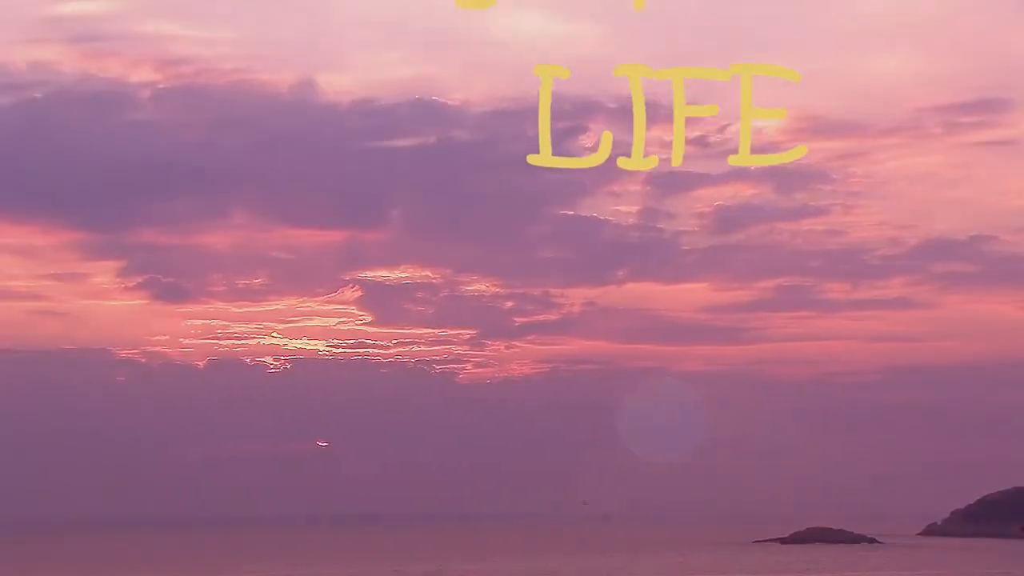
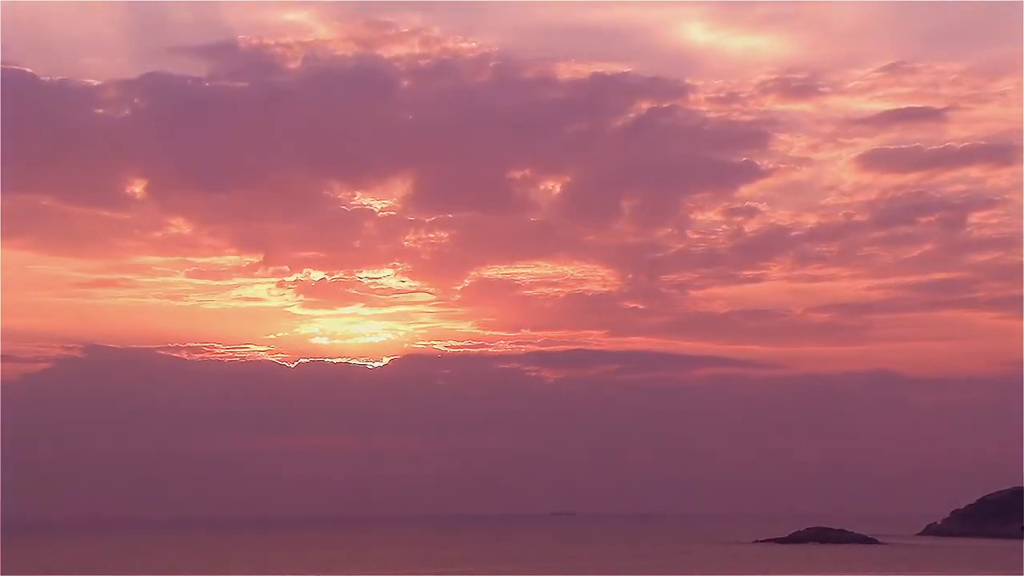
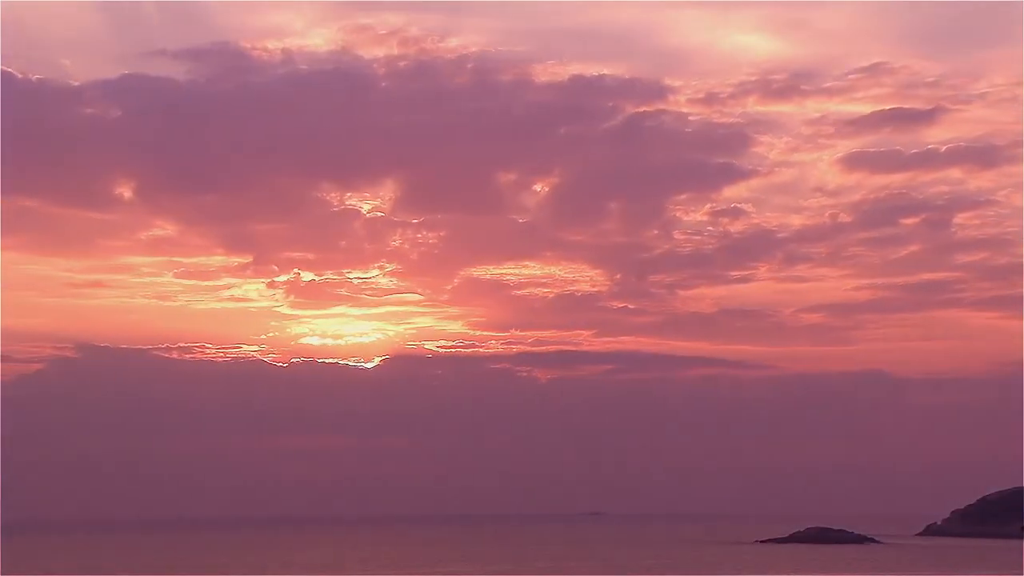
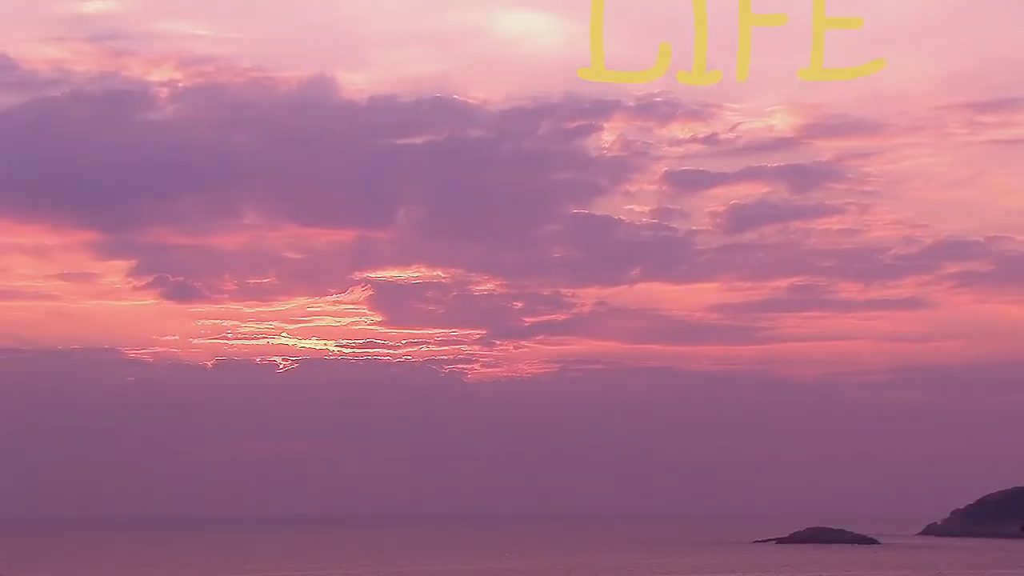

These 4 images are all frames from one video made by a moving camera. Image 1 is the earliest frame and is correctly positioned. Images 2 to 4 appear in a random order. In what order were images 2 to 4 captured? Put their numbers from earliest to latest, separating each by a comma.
4, 3, 2
